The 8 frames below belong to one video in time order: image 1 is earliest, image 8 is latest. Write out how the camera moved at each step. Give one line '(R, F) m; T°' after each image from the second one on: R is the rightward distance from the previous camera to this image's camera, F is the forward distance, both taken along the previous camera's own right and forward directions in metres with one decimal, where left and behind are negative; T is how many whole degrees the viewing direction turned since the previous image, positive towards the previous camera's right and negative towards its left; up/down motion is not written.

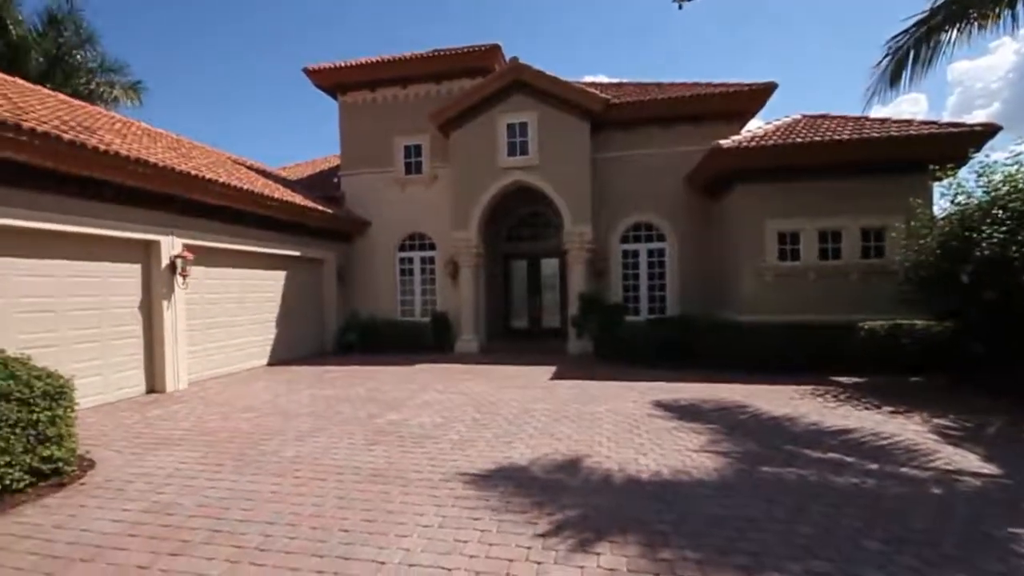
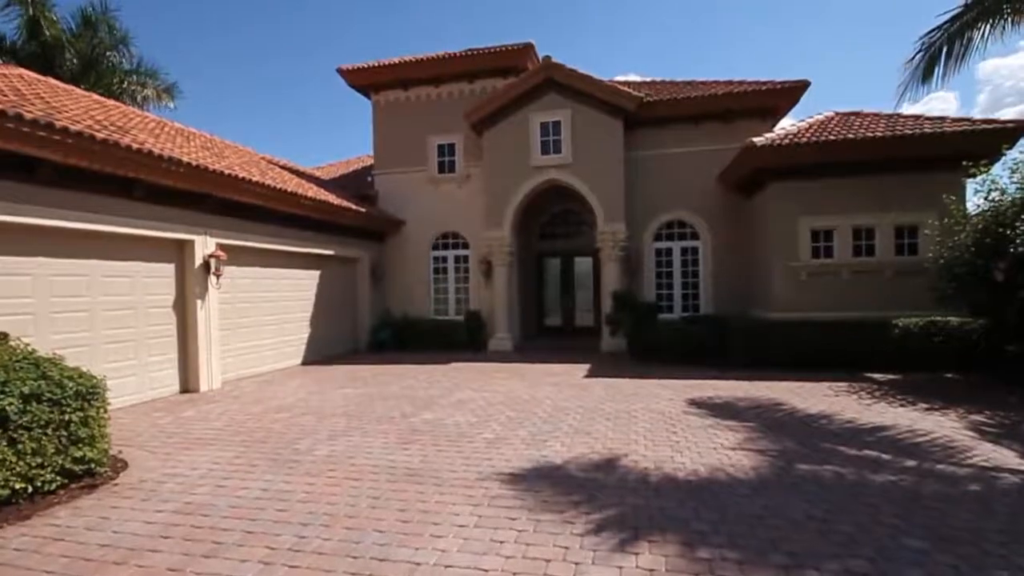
(0.0, +0.1) m; -2°
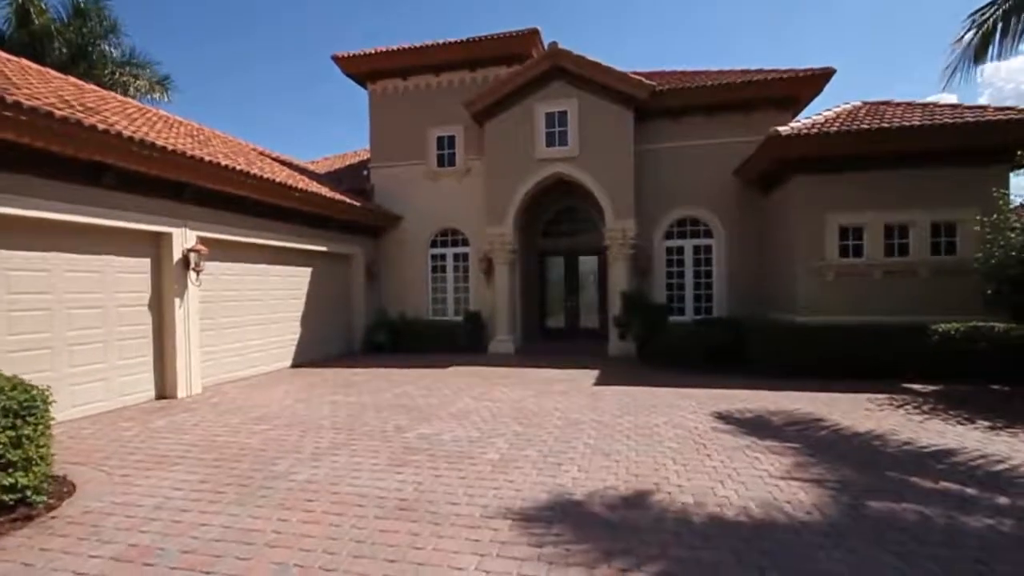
(-0.1, +0.9) m; 0°
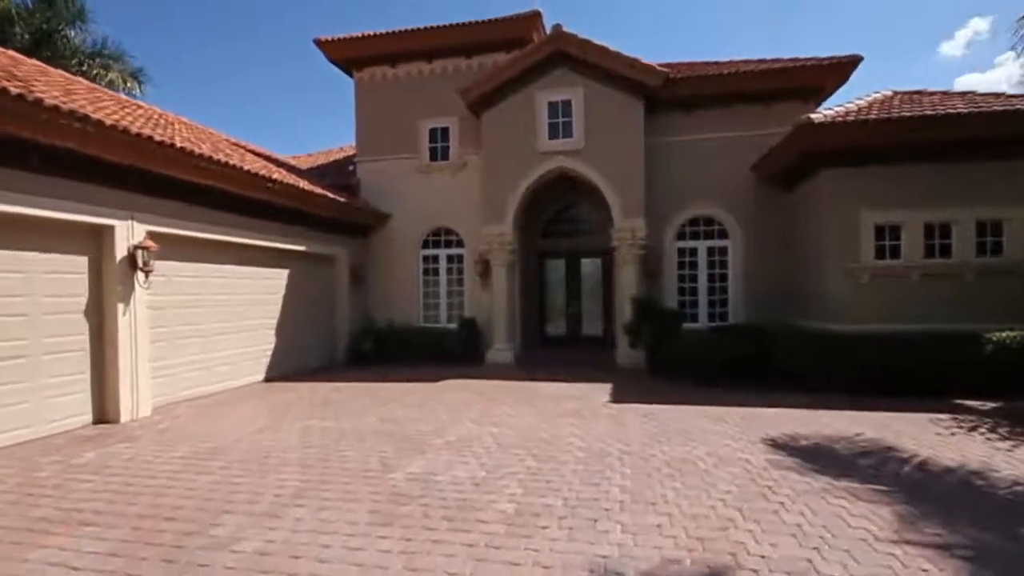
(-0.2, +1.4) m; +1°
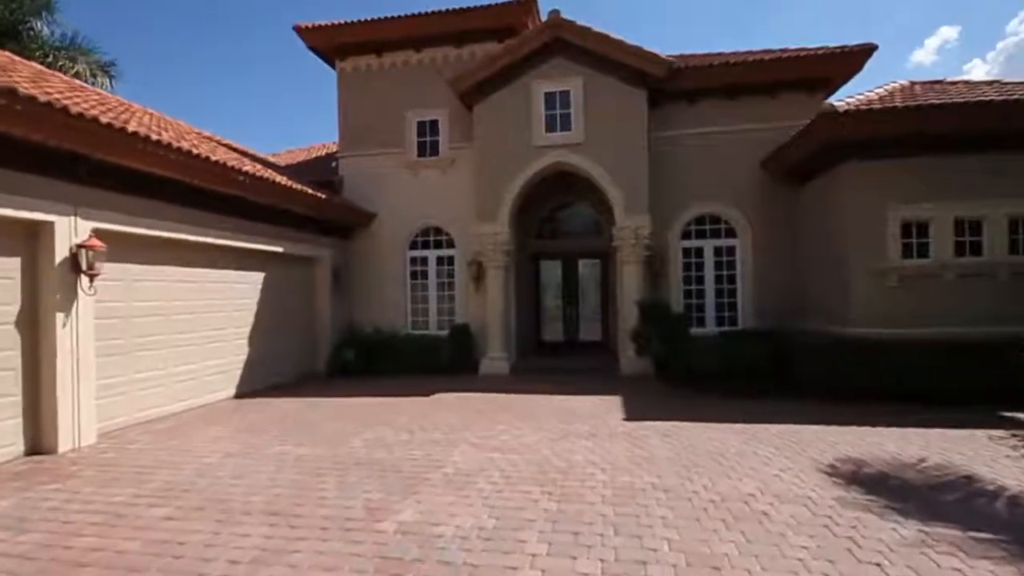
(-0.2, +1.1) m; +1°
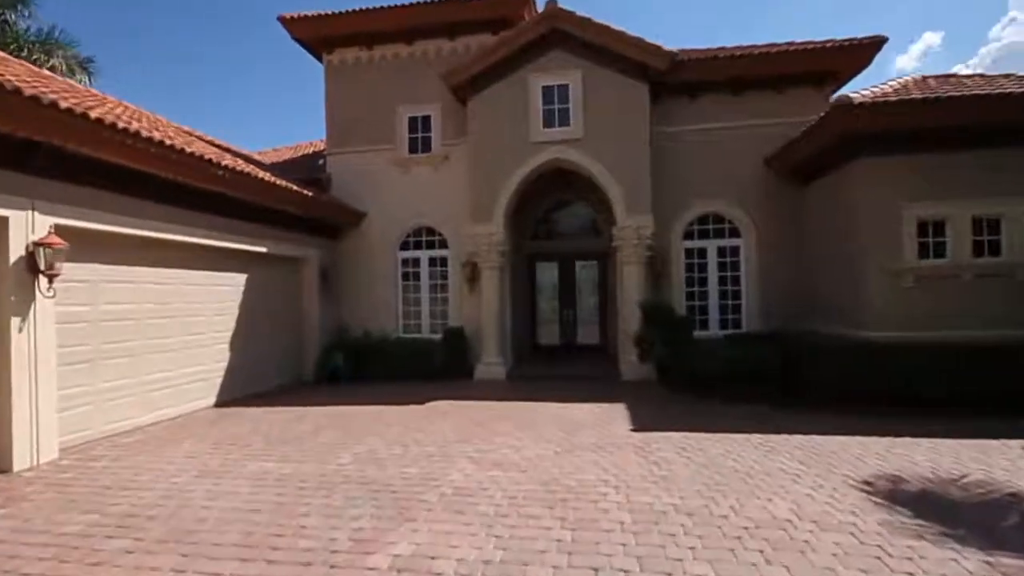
(-0.1, +0.6) m; +1°
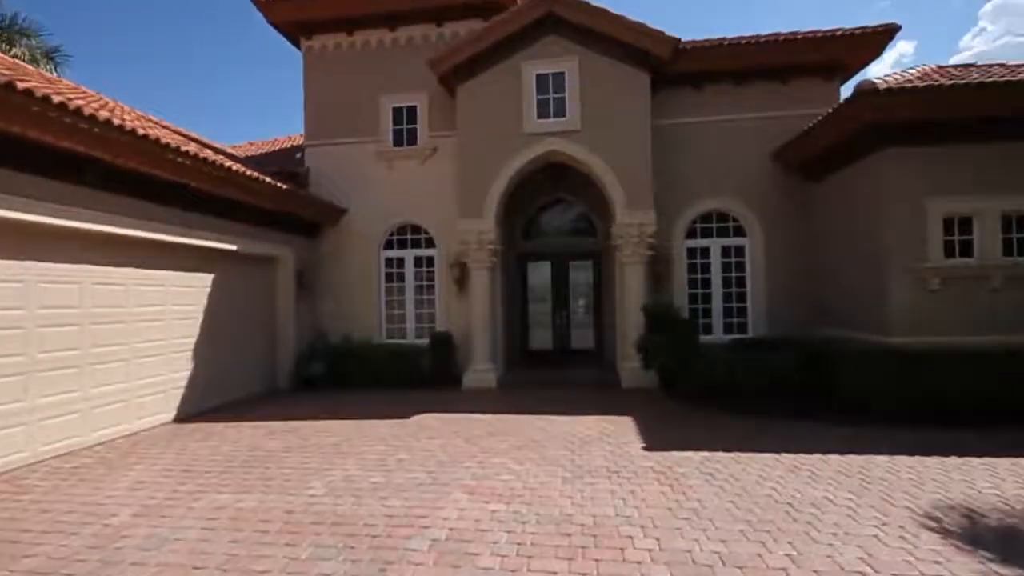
(-0.1, +0.9) m; +1°
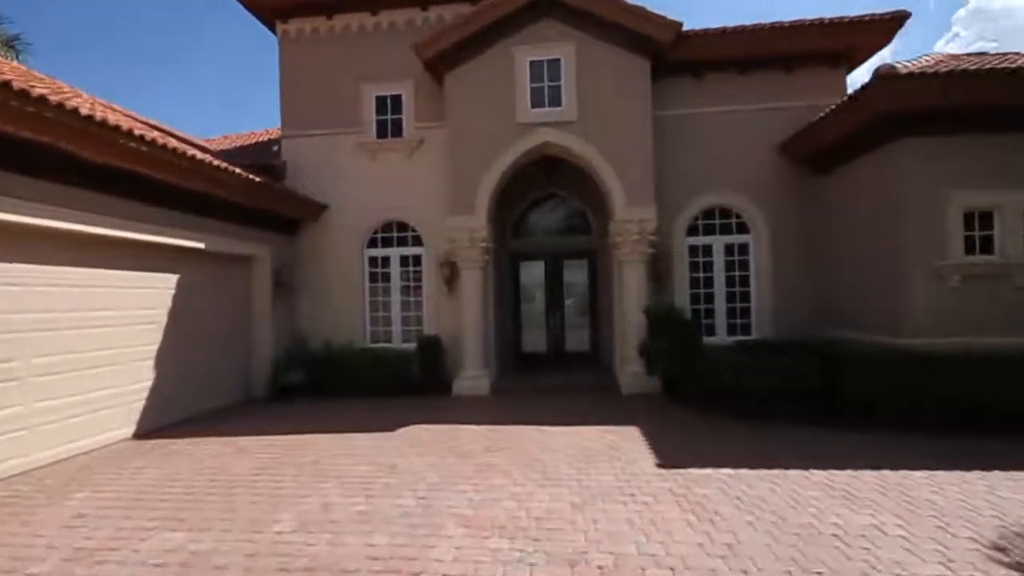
(-0.1, +0.7) m; +1°
